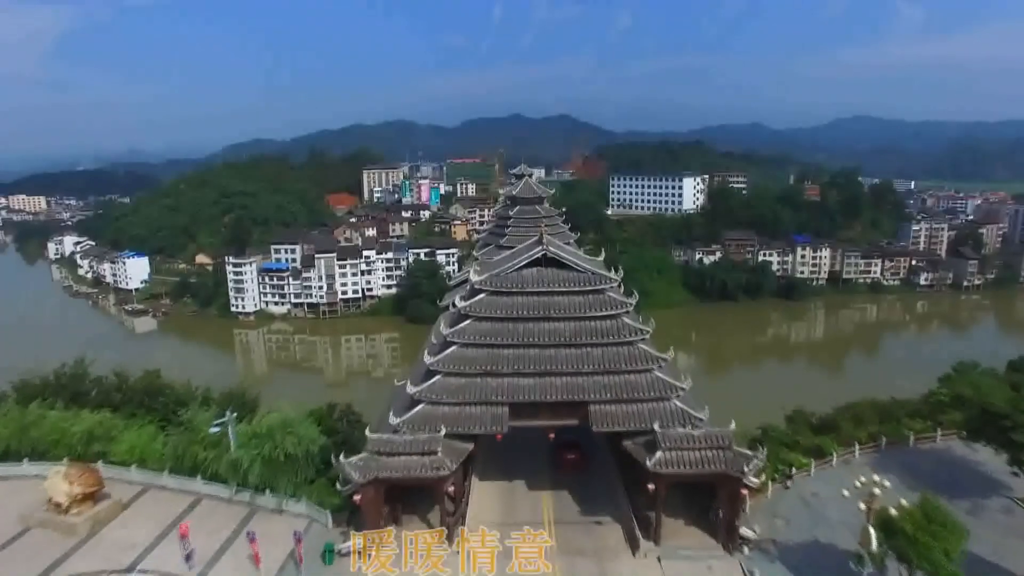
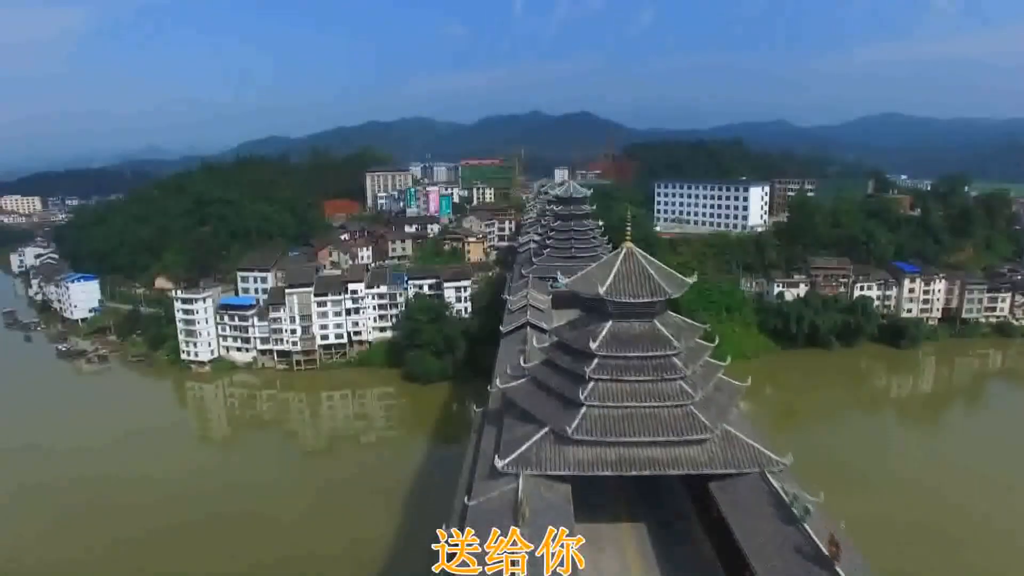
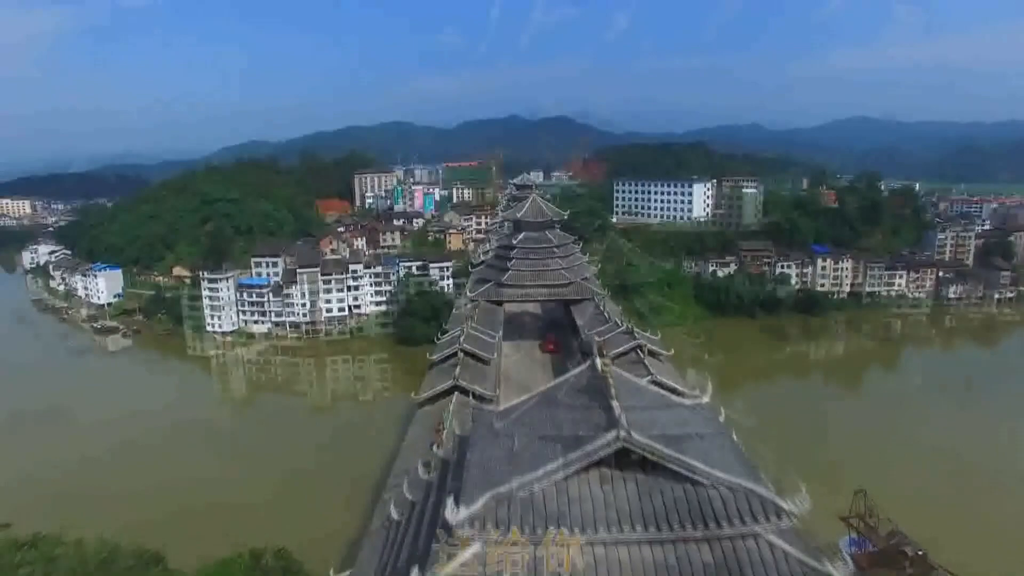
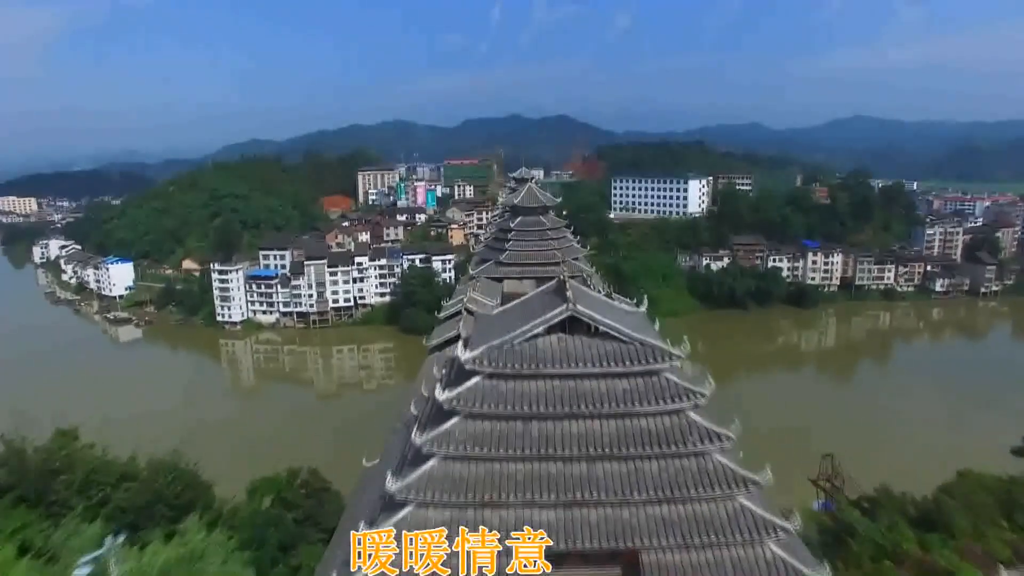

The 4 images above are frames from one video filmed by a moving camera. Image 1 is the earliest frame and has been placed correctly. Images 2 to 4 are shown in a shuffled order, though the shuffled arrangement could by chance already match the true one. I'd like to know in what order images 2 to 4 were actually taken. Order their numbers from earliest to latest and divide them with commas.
4, 3, 2
